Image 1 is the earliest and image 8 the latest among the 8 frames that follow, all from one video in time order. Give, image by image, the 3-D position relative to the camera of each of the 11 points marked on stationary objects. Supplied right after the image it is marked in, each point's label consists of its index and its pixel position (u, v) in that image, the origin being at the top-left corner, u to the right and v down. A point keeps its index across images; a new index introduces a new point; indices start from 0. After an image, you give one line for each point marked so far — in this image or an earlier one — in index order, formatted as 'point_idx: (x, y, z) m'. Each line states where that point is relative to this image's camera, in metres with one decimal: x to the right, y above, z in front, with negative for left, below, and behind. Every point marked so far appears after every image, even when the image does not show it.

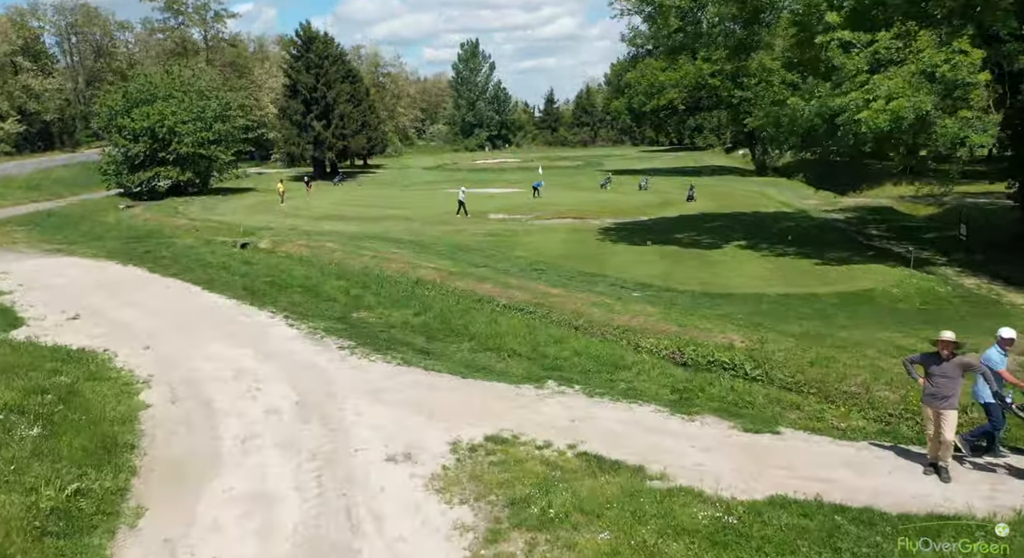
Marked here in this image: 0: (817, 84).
0: (+9.2, +5.9, +19.8) m
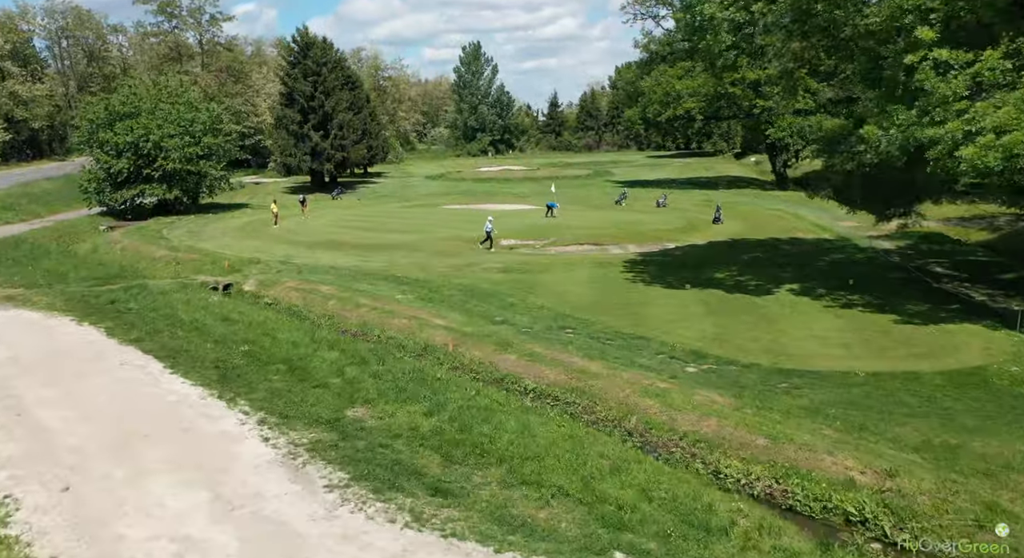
0: (+9.9, +4.4, +16.8) m
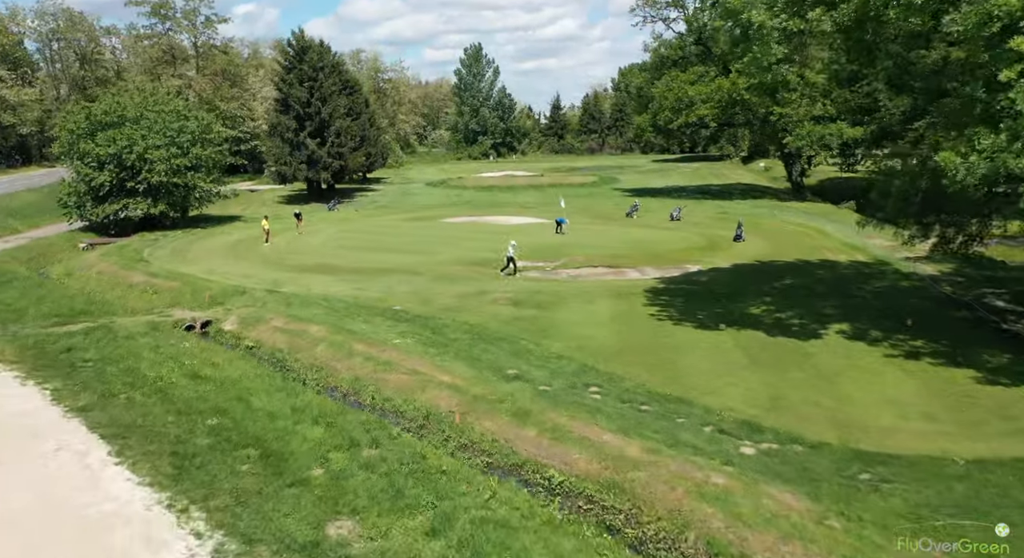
0: (+10.2, +3.3, +14.5) m
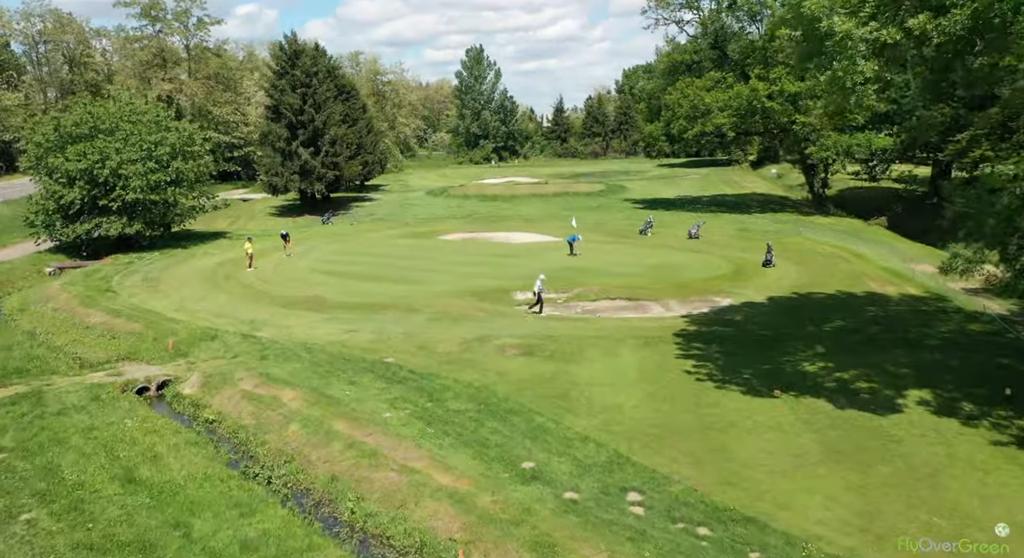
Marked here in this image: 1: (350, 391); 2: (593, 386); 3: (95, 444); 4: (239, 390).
0: (+10.5, +1.9, +11.4) m
1: (-4.0, -2.7, +16.2) m
2: (+2.0, -2.7, +16.5) m
3: (-8.1, -3.2, +12.8) m
4: (-6.7, -2.7, +16.1) m
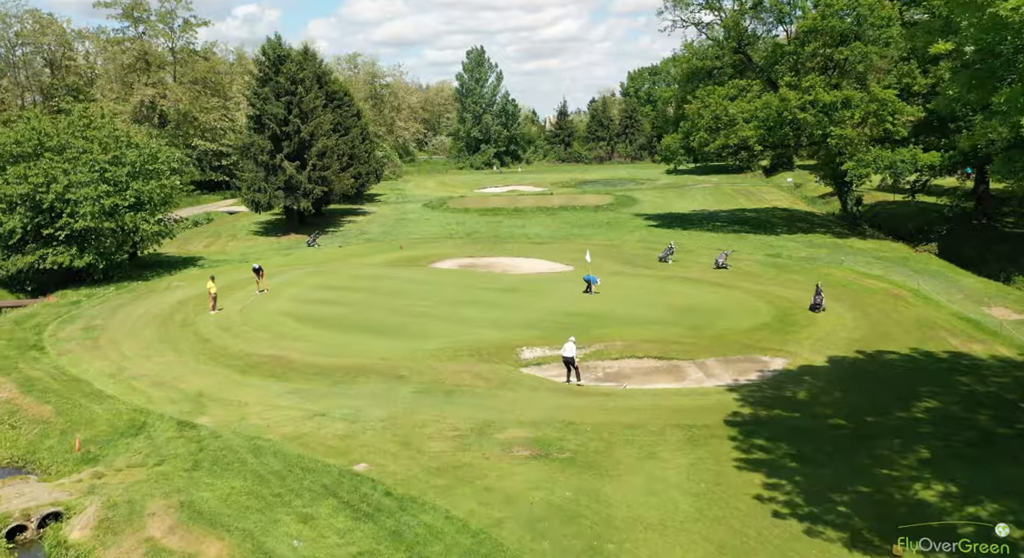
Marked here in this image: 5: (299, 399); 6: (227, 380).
0: (+10.7, +0.1, +6.9) m
1: (-3.8, -4.6, +11.7) m
2: (+2.2, -4.5, +12.0) m
3: (-7.9, -5.1, +8.3) m
4: (-6.5, -4.6, +11.6) m
5: (-6.0, -3.3, +18.6) m
6: (-8.6, -3.0, +19.9) m
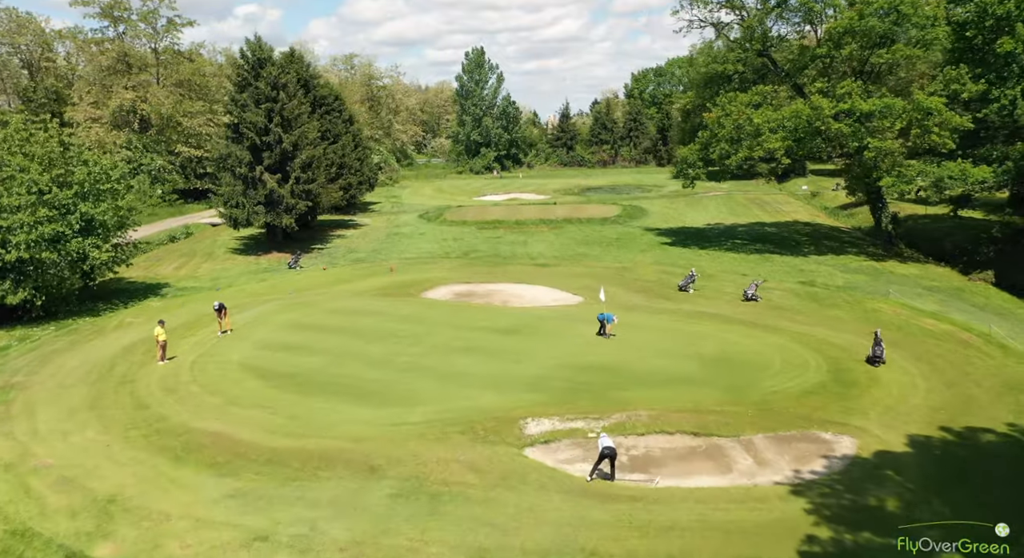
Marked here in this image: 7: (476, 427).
0: (+10.8, -1.6, +2.6) m
1: (-3.7, -6.2, +7.5) m
2: (+2.3, -6.1, +7.8) m
3: (-7.9, -6.7, +4.1) m
4: (-6.5, -6.2, +7.4) m
5: (-6.0, -5.0, +14.4) m
6: (-8.6, -4.6, +15.7) m
7: (-1.0, -4.1, +18.3) m
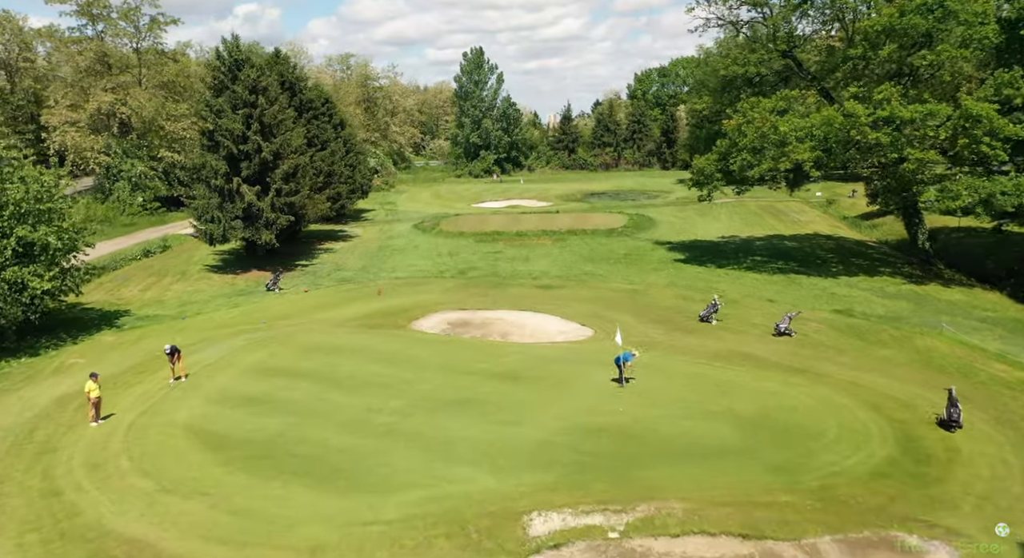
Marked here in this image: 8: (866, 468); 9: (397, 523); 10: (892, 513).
0: (+10.8, -2.9, -1.2) m
1: (-3.7, -7.6, +3.6) m
2: (+2.3, -7.5, +3.9) m
3: (-7.8, -8.0, +0.3) m
4: (-6.5, -7.5, +3.6) m
5: (-6.0, -6.3, +10.6) m
6: (-8.6, -6.0, +11.9) m
7: (-1.0, -5.4, +14.5) m
8: (+9.0, -4.7, +16.7) m
9: (-2.5, -5.3, +14.7) m
10: (+8.7, -5.3, +14.8) m
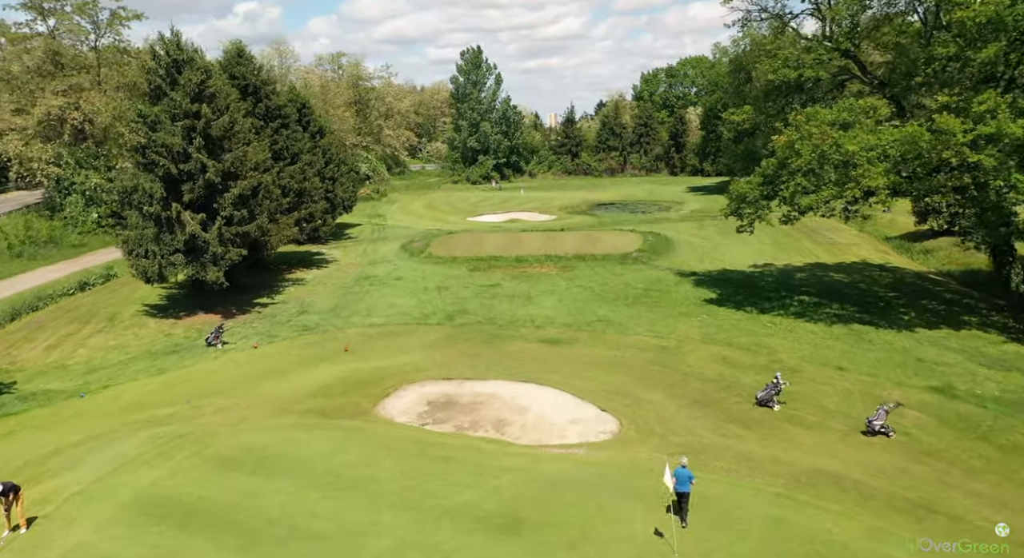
0: (+10.7, -5.5, -8.6) m
1: (-3.8, -10.1, -3.8) m
2: (+2.2, -10.0, -3.5) m
3: (-8.0, -10.6, -7.2) m
4: (-6.6, -10.1, -3.8) m
5: (-6.1, -8.8, +3.2) m
6: (-8.7, -8.5, +4.5) m
7: (-1.1, -8.0, +7.1) m
8: (+9.0, -7.2, +9.3) m
9: (-2.6, -7.9, +7.3) m
10: (+8.6, -7.9, +7.4) m
